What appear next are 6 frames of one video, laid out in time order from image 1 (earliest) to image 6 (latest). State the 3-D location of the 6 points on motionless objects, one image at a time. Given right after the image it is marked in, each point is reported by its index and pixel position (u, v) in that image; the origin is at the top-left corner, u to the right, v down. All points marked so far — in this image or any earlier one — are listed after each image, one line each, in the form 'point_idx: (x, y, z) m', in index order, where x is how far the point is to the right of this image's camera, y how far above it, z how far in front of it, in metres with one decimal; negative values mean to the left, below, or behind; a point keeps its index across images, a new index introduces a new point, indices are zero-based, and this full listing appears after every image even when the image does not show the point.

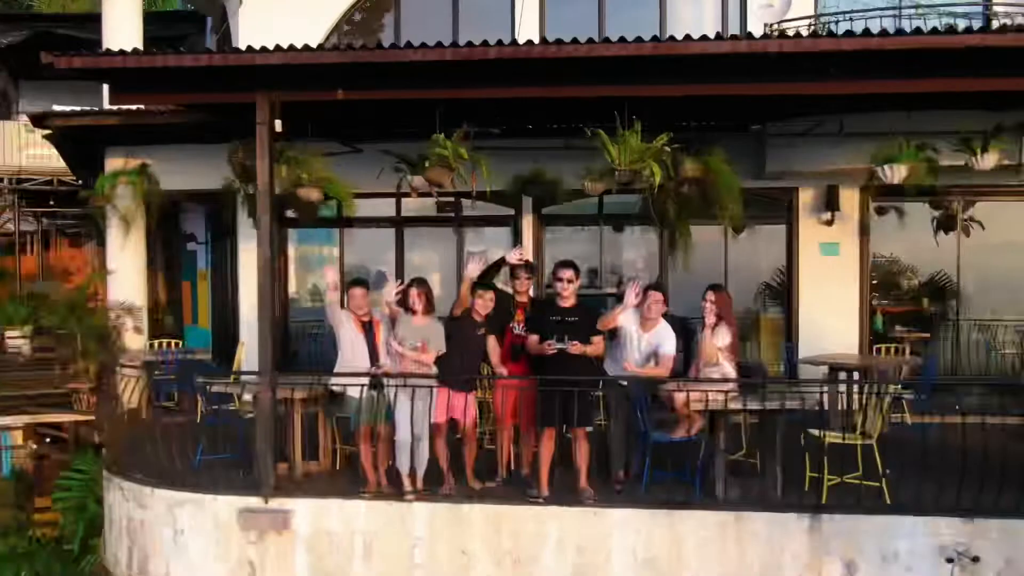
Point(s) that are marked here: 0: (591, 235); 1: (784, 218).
0: (+0.5, +0.4, +6.6) m
1: (+1.8, +0.5, +6.4) m
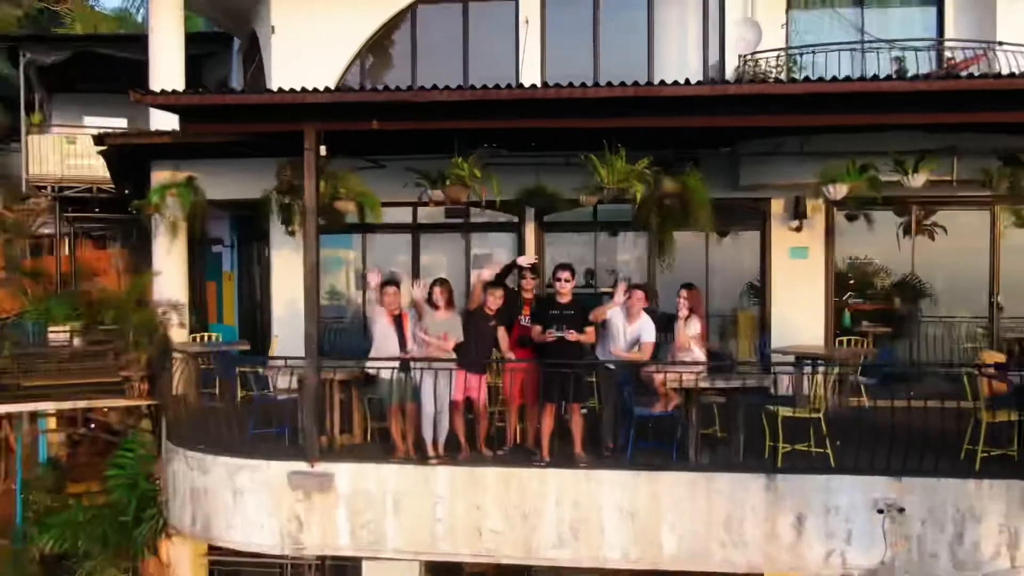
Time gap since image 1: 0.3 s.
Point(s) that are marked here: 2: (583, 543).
0: (+0.6, +0.4, +7.4) m
1: (+1.8, +0.5, +7.3) m
2: (+0.4, -1.3, +5.1) m
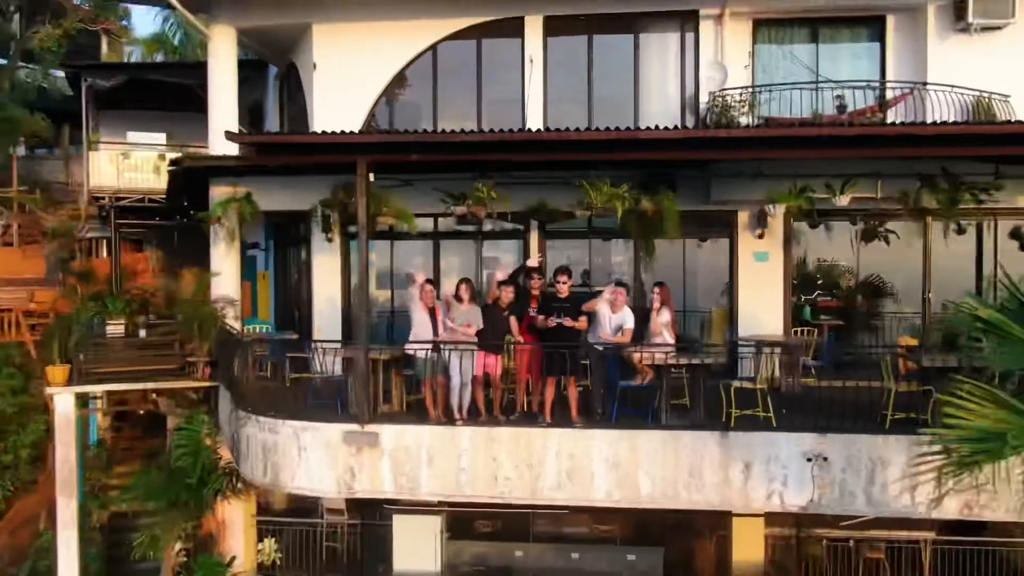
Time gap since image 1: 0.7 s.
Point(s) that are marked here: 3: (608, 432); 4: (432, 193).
0: (+0.6, +0.4, +8.8) m
1: (+1.9, +0.5, +8.6) m
2: (+0.4, -1.3, +6.4) m
3: (+0.6, -0.9, +6.3) m
4: (-0.6, +0.8, +8.6) m
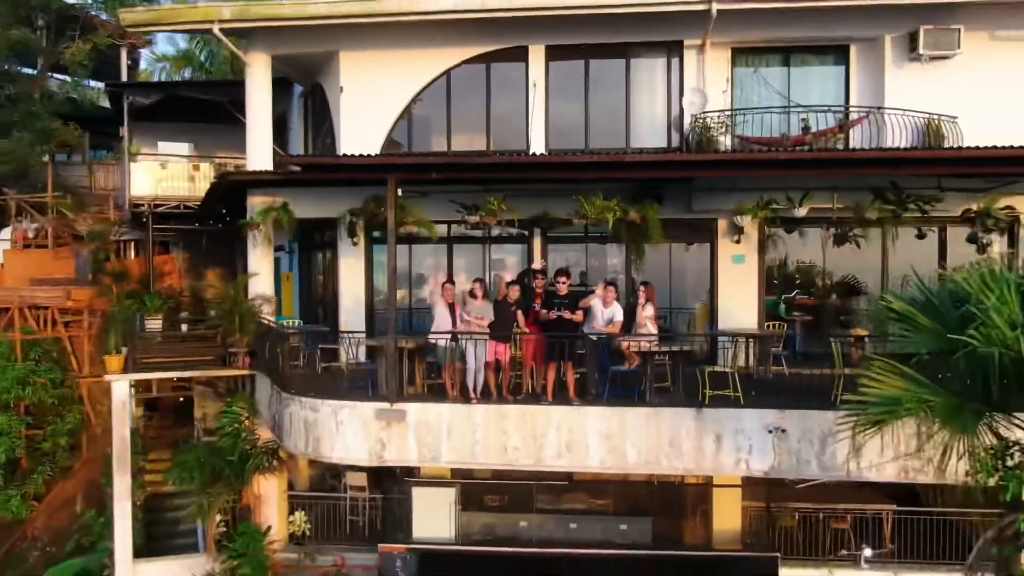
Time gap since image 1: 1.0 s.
0: (+0.7, +0.4, +9.9) m
1: (+1.9, +0.5, +9.7) m
2: (+0.5, -1.3, +7.5) m
3: (+0.7, -0.9, +7.4) m
4: (-0.6, +0.8, +9.7) m
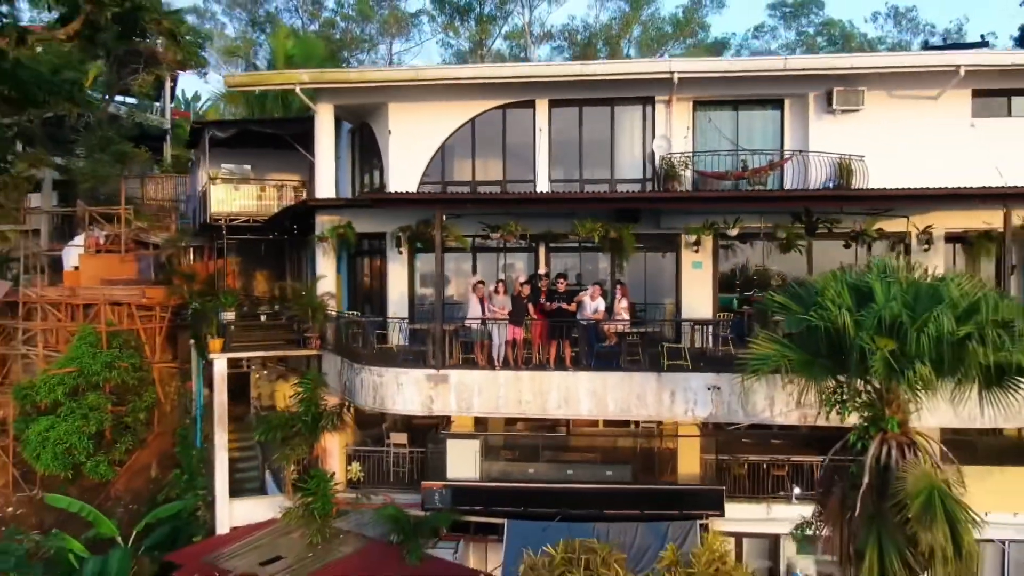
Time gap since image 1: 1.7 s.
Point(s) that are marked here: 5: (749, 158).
0: (+0.8, +0.4, +12.8) m
1: (+2.1, +0.5, +12.6) m
2: (+0.6, -1.2, +10.4) m
3: (+0.8, -0.9, +10.3) m
4: (-0.4, +0.8, +12.6) m
5: (+3.0, +1.7, +12.6) m
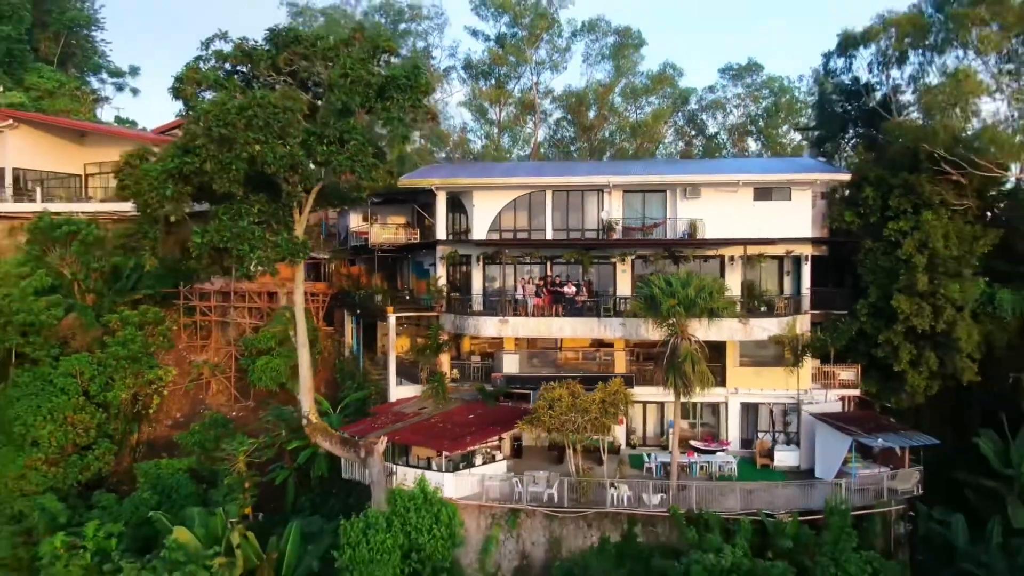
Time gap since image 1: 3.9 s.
0: (+1.4, +0.6, +26.3) m
1: (+2.6, +0.6, +26.1) m
2: (+1.2, -1.1, +23.9) m
3: (+1.4, -0.7, +23.9) m
4: (+0.1, +1.0, +26.1) m
5: (+3.6, +1.8, +26.2) m
